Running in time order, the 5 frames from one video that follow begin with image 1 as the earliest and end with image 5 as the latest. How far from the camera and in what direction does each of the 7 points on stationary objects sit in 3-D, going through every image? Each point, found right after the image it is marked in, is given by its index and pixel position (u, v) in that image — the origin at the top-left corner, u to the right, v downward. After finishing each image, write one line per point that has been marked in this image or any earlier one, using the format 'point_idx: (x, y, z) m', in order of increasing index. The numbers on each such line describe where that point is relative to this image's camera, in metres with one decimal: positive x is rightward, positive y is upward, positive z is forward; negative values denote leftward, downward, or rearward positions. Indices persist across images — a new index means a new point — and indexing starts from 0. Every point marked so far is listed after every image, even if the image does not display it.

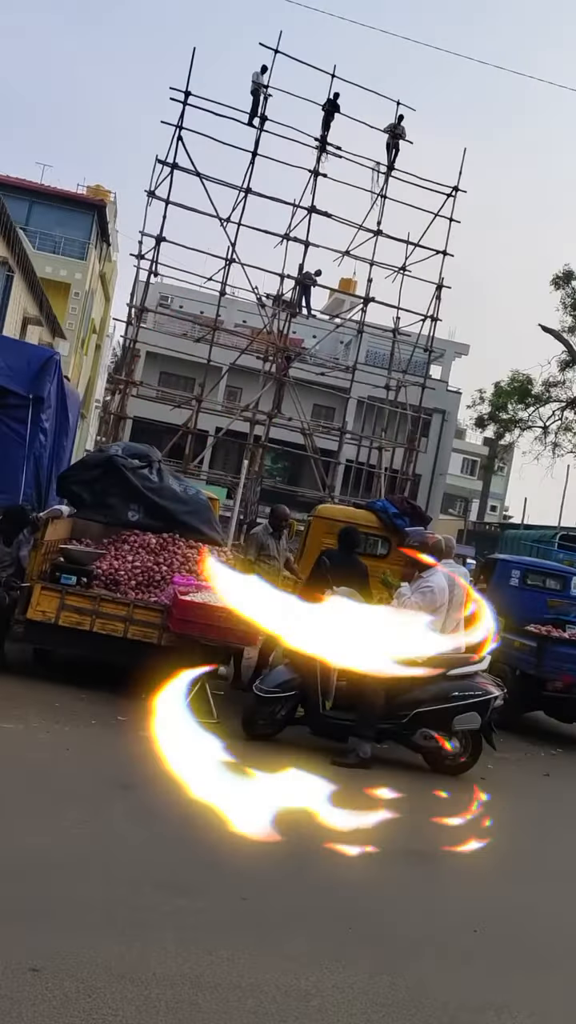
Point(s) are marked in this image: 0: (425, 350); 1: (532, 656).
0: (+1.8, +2.2, +13.7) m
1: (+2.1, -1.2, +8.8) m
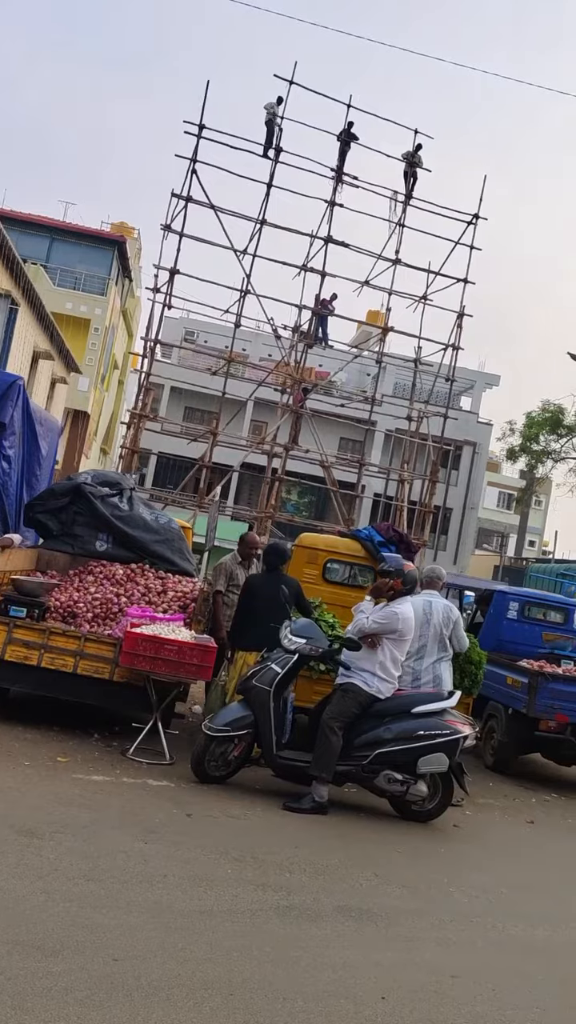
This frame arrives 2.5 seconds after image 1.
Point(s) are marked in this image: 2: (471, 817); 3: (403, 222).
0: (+2.1, +1.8, +13.3) m
1: (+1.9, -1.5, +8.4) m
2: (+1.4, -2.3, +7.6) m
3: (+1.5, +3.7, +12.8) m
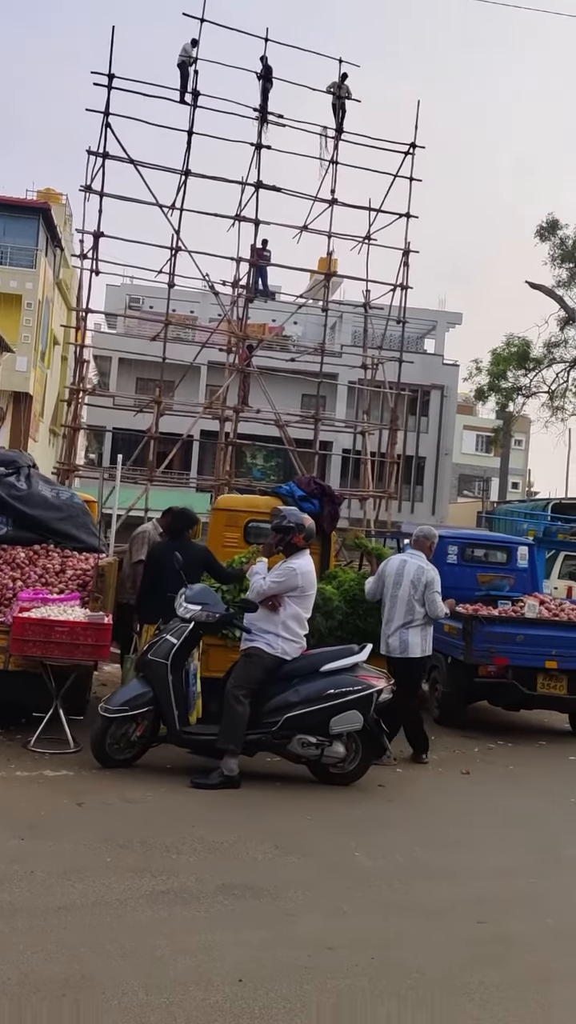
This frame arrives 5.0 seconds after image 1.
0: (+1.4, +2.4, +12.6) m
1: (+1.3, -1.0, +7.7) m
2: (+0.9, -1.9, +7.0) m
3: (+0.6, +4.3, +12.0) m
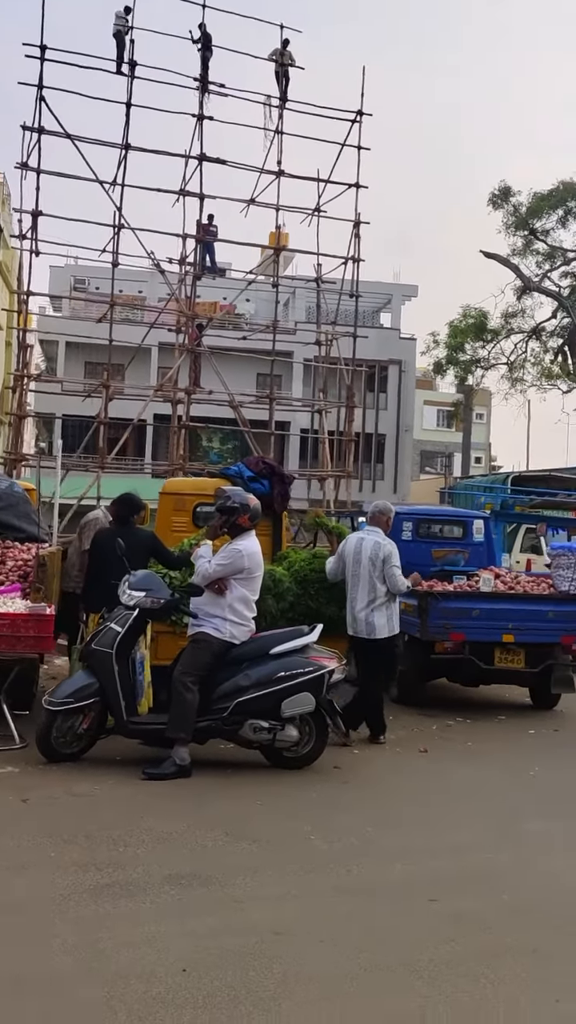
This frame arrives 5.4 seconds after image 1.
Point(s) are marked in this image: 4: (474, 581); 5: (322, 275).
0: (+0.8, +2.7, +12.4) m
1: (+1.0, -0.8, +7.6) m
2: (+0.6, -1.7, +6.8) m
3: (-0.1, +4.5, +11.8) m
4: (+1.5, -0.6, +7.9) m
5: (+0.5, +2.9, +12.4) m
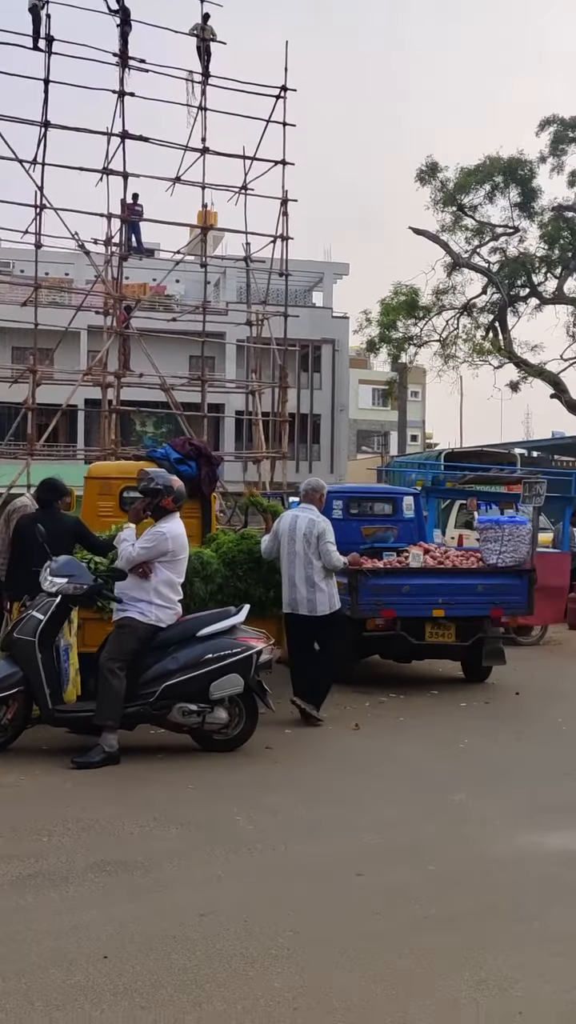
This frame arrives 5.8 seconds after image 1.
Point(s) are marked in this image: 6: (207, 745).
0: (-0.1, +2.9, +12.3) m
1: (+0.5, -0.7, +7.5) m
2: (+0.1, -1.5, +6.8) m
3: (-1.0, +4.7, +11.6) m
4: (+1.0, -0.4, +7.9) m
5: (-0.4, +3.2, +12.3) m
6: (-0.5, -1.5, +6.4) m
